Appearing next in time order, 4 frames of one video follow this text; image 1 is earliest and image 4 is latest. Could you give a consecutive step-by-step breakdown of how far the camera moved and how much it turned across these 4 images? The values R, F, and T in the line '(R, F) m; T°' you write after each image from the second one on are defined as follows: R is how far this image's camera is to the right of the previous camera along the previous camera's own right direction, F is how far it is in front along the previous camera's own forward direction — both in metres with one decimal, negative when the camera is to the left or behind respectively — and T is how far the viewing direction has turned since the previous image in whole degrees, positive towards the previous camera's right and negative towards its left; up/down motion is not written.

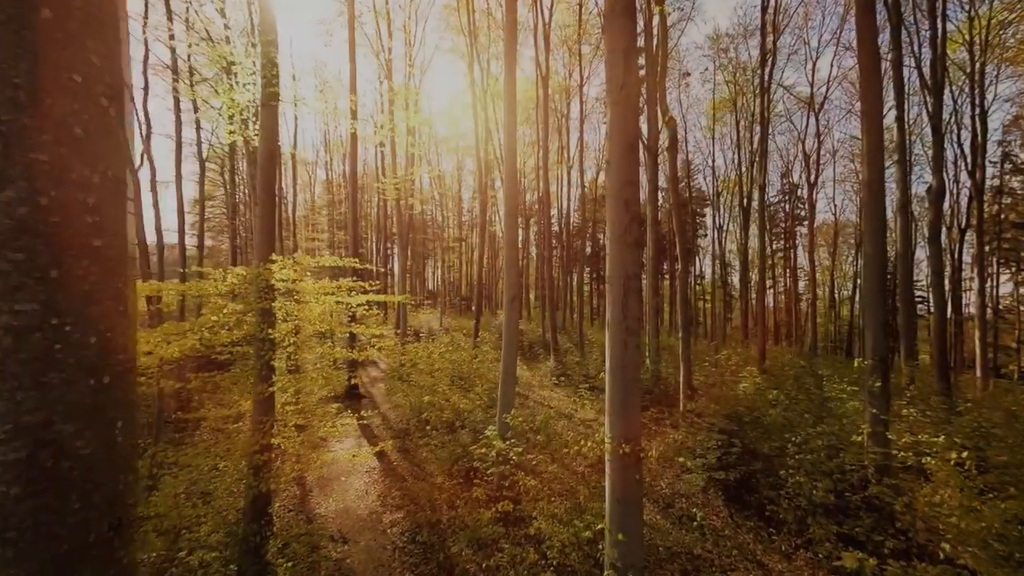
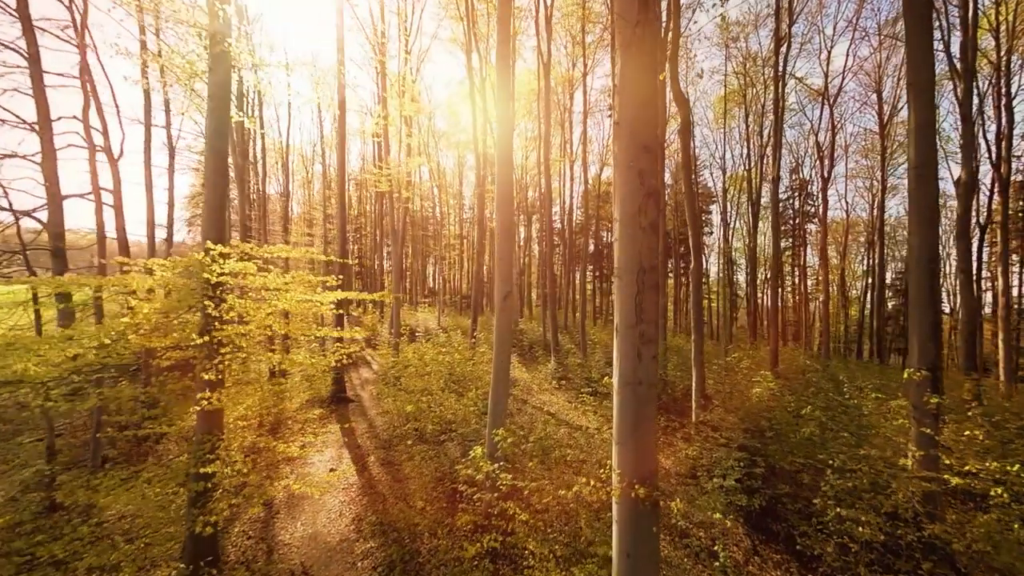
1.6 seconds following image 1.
(+0.1, +0.8) m; 0°
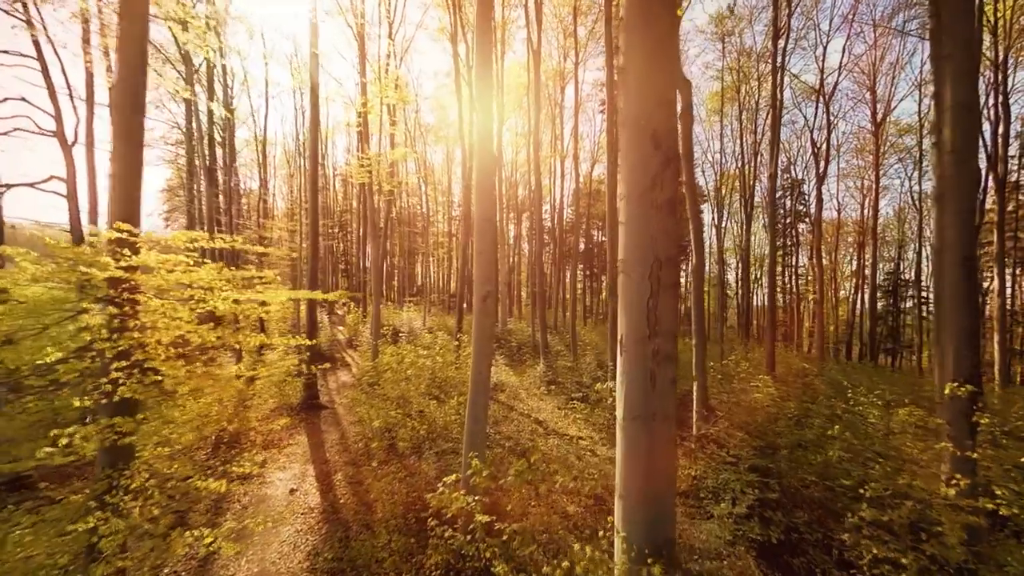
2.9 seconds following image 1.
(+0.1, +0.8) m; +1°
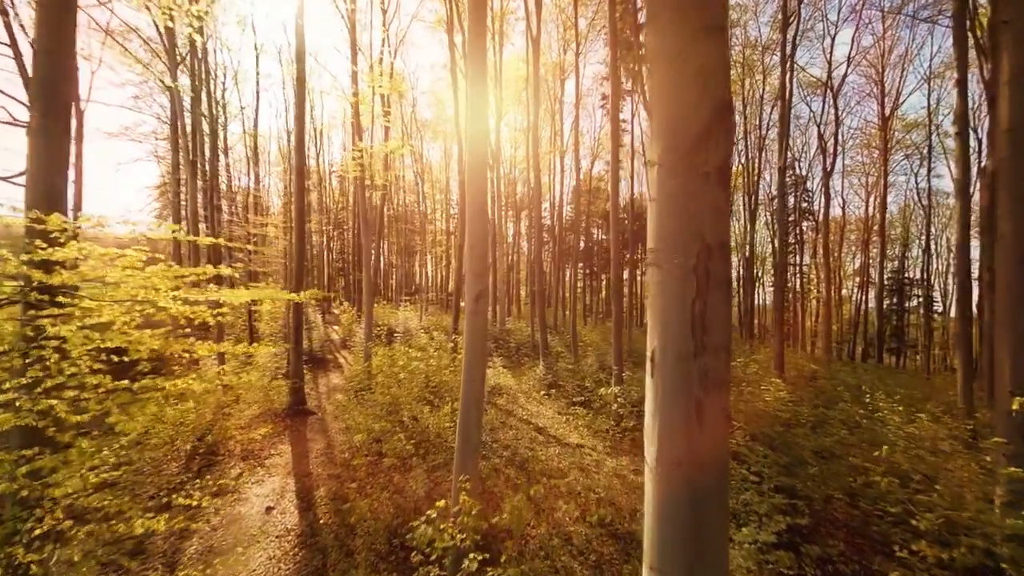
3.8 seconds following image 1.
(0.0, +0.6) m; 0°
